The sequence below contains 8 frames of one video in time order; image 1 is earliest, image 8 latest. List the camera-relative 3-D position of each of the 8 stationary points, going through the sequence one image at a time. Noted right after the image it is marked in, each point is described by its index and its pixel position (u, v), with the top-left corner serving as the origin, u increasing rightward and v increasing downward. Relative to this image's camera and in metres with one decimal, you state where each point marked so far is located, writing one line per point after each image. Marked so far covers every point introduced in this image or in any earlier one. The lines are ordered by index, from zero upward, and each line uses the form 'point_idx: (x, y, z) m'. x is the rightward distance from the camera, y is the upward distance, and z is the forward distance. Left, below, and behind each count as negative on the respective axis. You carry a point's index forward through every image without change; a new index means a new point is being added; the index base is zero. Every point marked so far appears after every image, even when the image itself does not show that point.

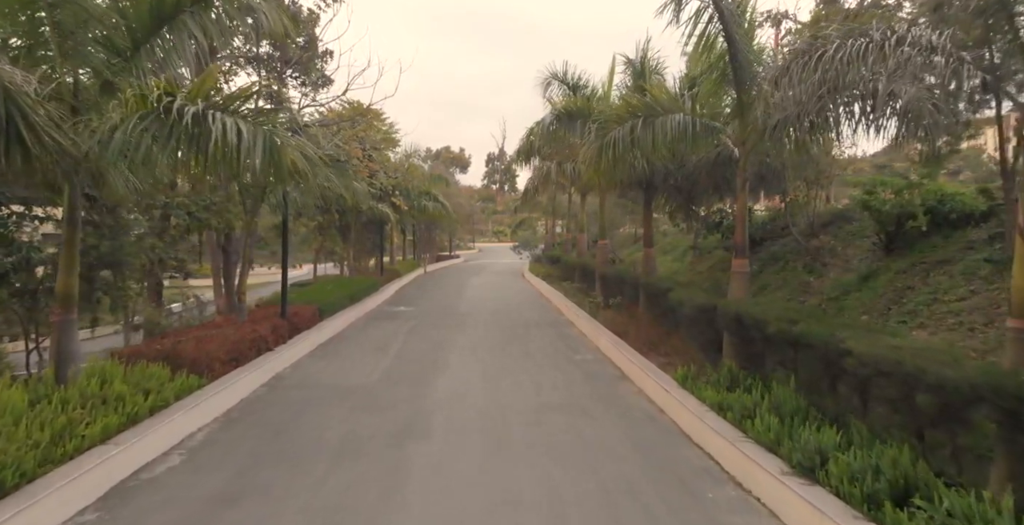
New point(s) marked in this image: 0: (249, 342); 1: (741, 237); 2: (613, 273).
0: (-4.3, -1.3, +8.7) m
1: (+3.4, +0.4, +8.0) m
2: (+2.8, -0.3, +15.0) m
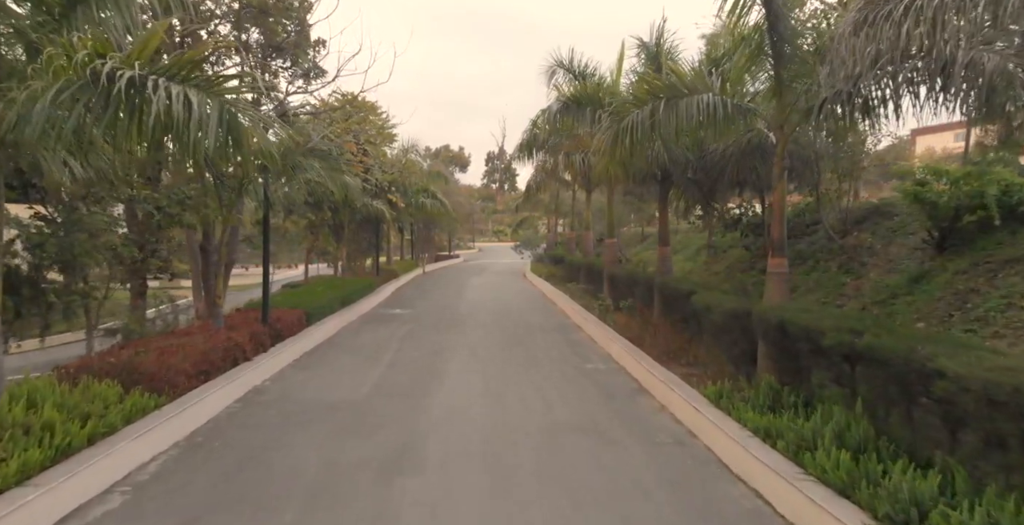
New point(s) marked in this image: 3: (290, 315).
0: (-4.2, -1.3, +7.7) m
1: (+3.5, +0.4, +7.0) m
2: (+2.9, -0.3, +14.0) m
3: (-4.5, -1.1, +10.8) m
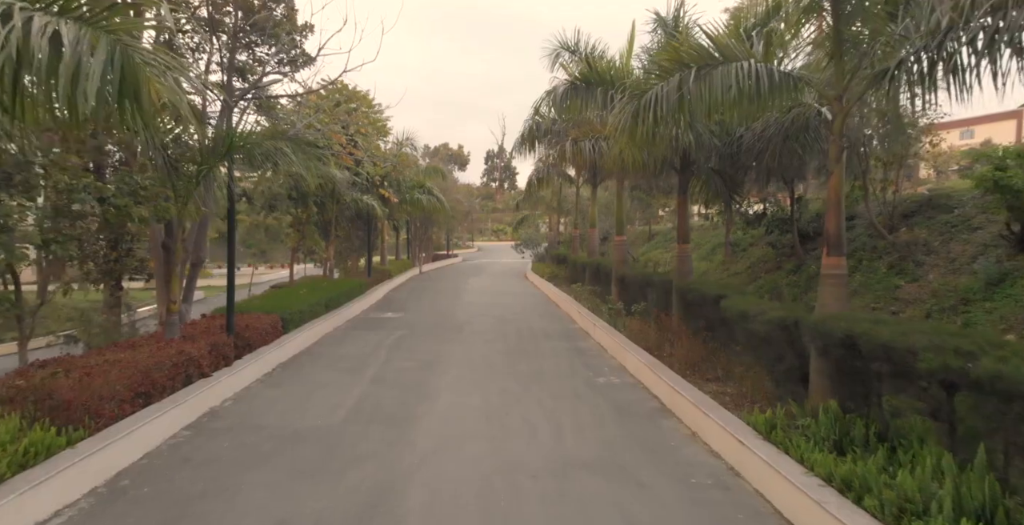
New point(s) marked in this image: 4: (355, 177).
0: (-4.1, -1.3, +6.5) m
1: (+3.5, +0.4, +5.8) m
2: (+2.9, -0.3, +12.8) m
3: (-4.5, -1.1, +9.6) m
4: (-5.5, +2.9, +18.5) m
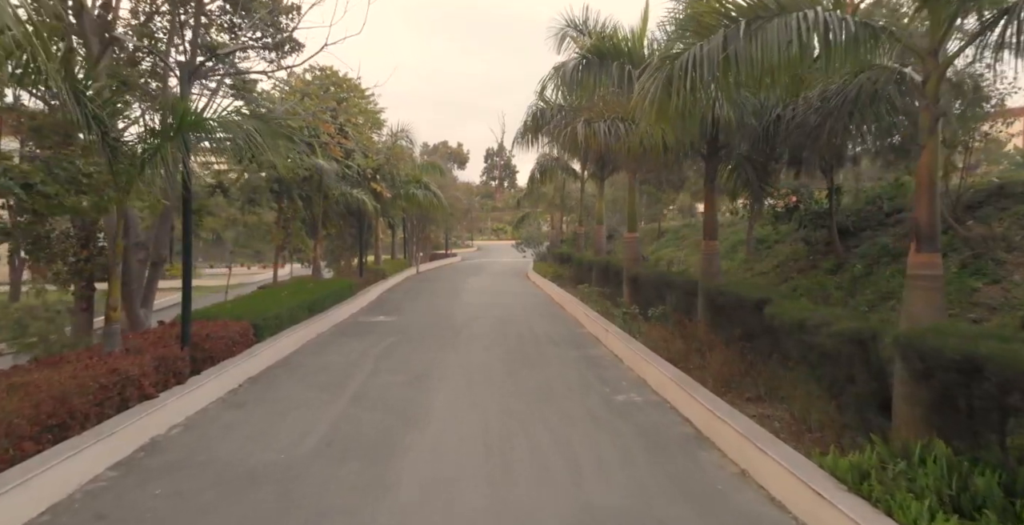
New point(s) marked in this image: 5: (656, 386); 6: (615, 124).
0: (-4.1, -1.3, +5.3) m
1: (+3.6, +0.4, +4.6) m
2: (+3.0, -0.2, +11.6) m
3: (-4.4, -1.0, +8.4) m
4: (-5.4, +3.0, +17.2) m
5: (+2.1, -1.8, +7.9) m
6: (+2.2, +3.0, +11.6) m
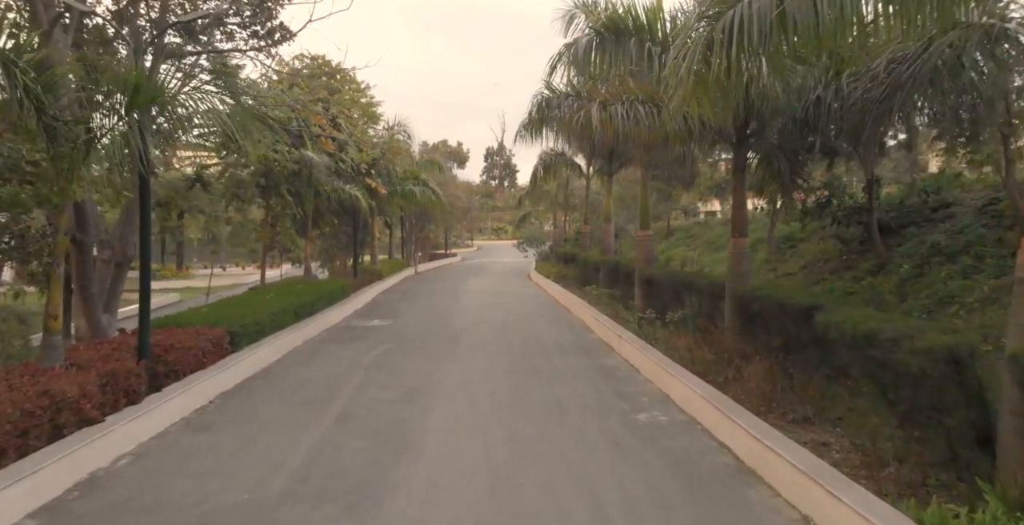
0: (-4.0, -1.3, +4.3) m
1: (+3.7, +0.4, +3.6) m
2: (+3.1, -0.2, +10.7) m
3: (-4.3, -1.1, +7.4) m
4: (-5.3, +3.0, +16.3) m
5: (+2.2, -1.8, +6.9) m
6: (+2.3, +3.0, +10.7) m
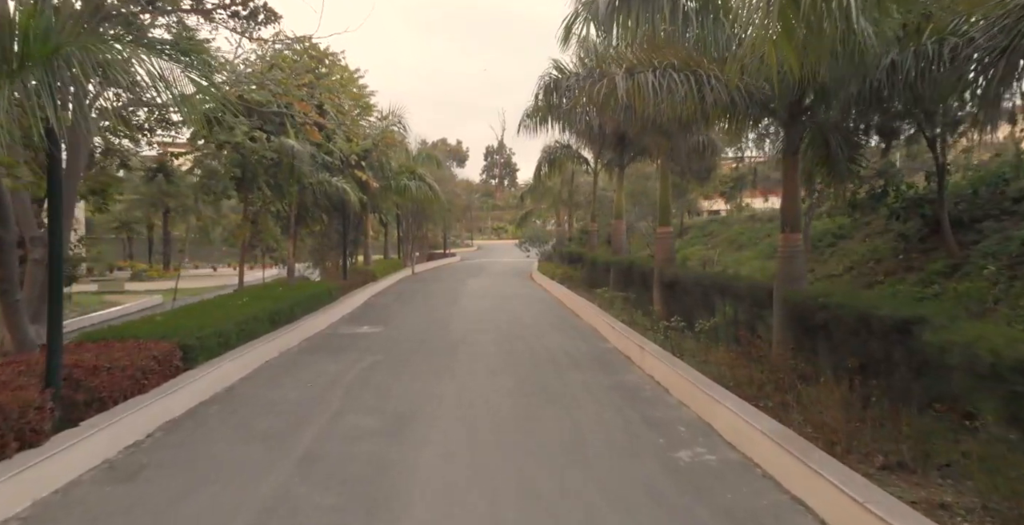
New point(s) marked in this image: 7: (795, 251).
0: (-3.9, -1.3, +3.0) m
1: (+3.8, +0.4, +2.3) m
2: (+3.2, -0.2, +9.4) m
3: (-4.2, -1.1, +6.1) m
4: (-5.2, +3.0, +15.0) m
5: (+2.3, -1.8, +5.7) m
6: (+2.4, +2.9, +9.4) m
7: (+3.6, +0.1, +6.8) m
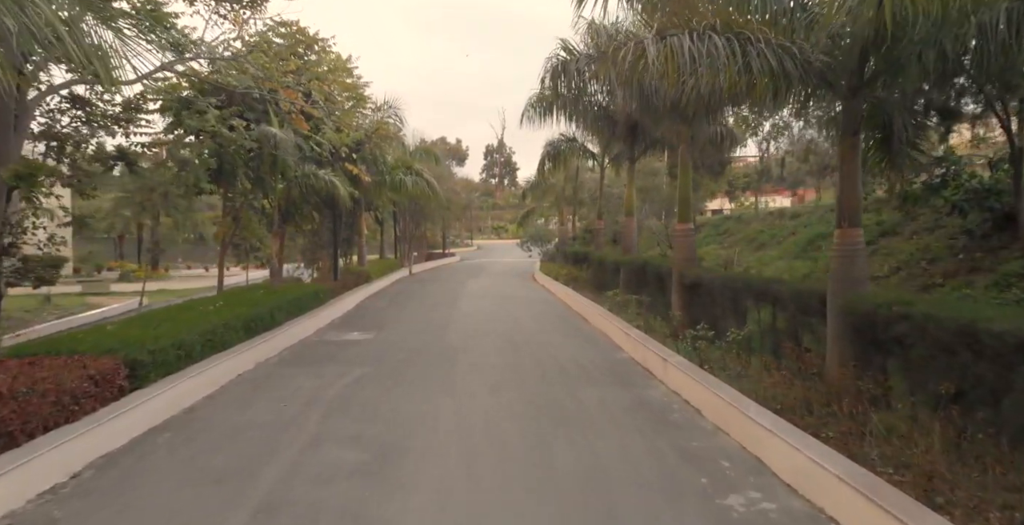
0: (-3.8, -1.3, +2.0) m
1: (+3.8, +0.4, +1.3) m
2: (+3.2, -0.2, +8.3) m
3: (-4.1, -1.1, +5.1) m
4: (-5.2, +3.0, +14.0) m
5: (+2.4, -1.8, +4.6) m
6: (+2.4, +2.9, +8.3) m
7: (+3.7, +0.1, +5.8) m
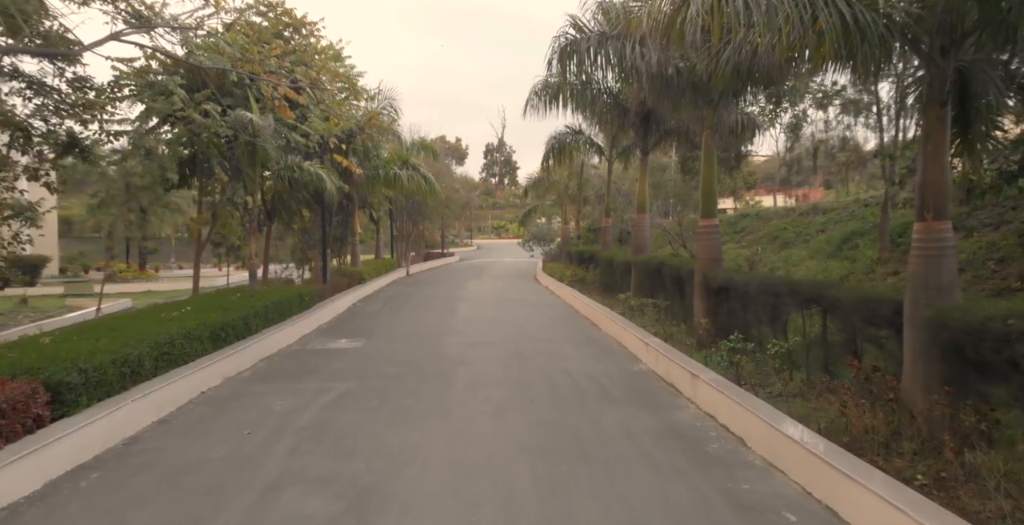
0: (-3.7, -1.3, +1.0) m
1: (+3.9, +0.4, +0.3) m
2: (+3.3, -0.3, +7.3) m
3: (-4.1, -1.1, +4.1) m
4: (-5.1, +2.9, +12.9) m
5: (+2.4, -1.8, +3.6) m
6: (+2.5, +2.9, +7.3) m
7: (+3.7, +0.1, +4.7) m
